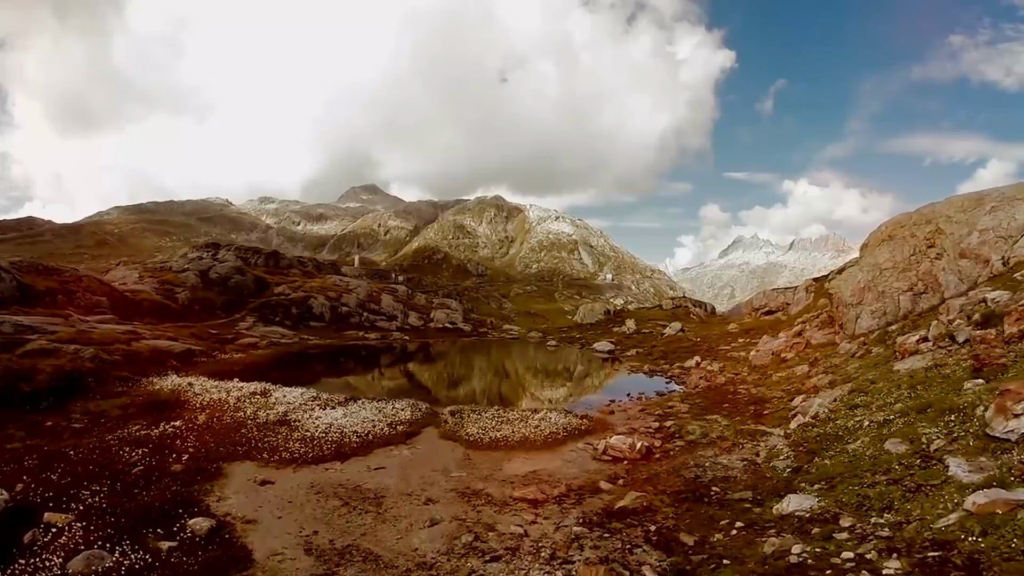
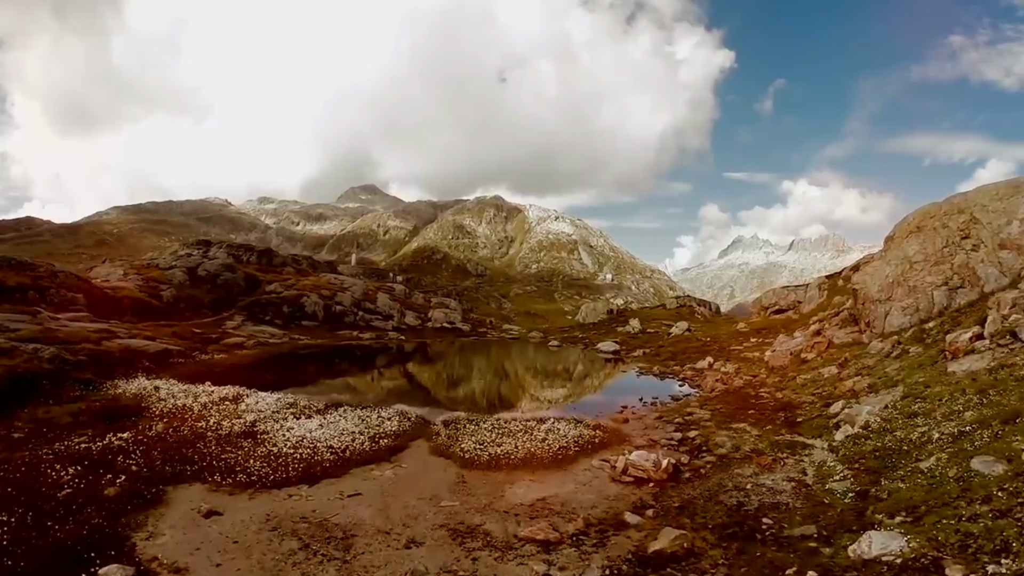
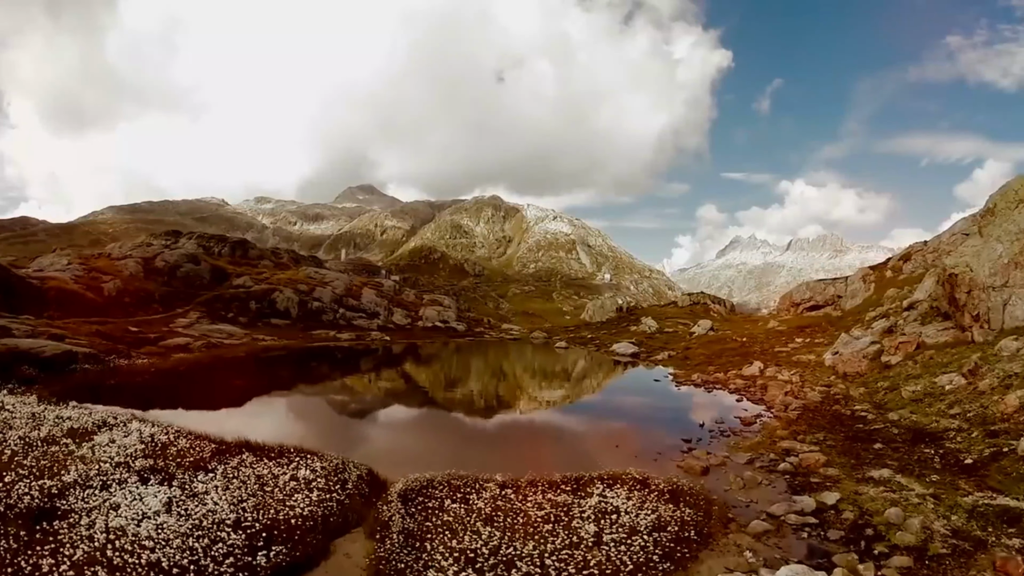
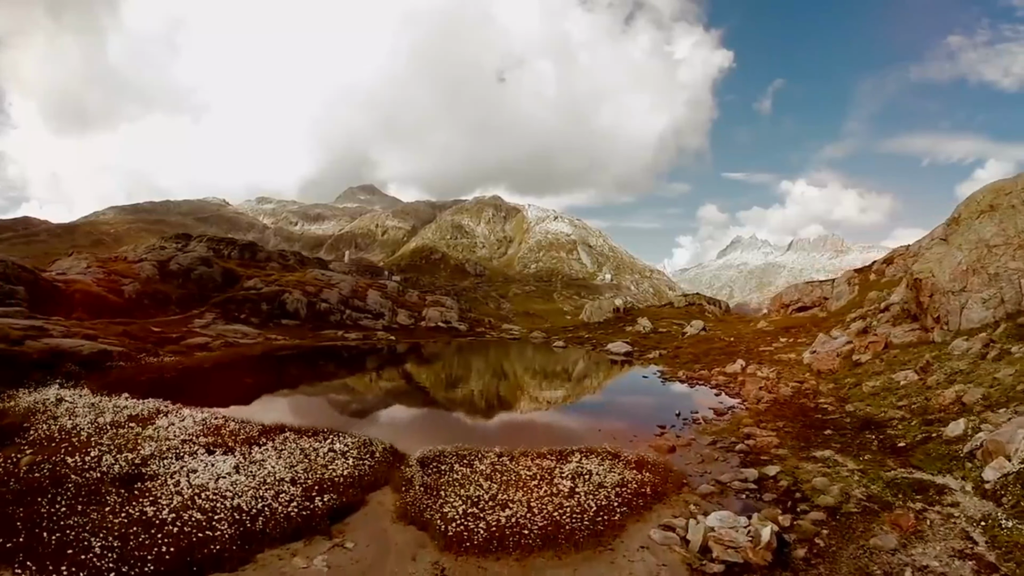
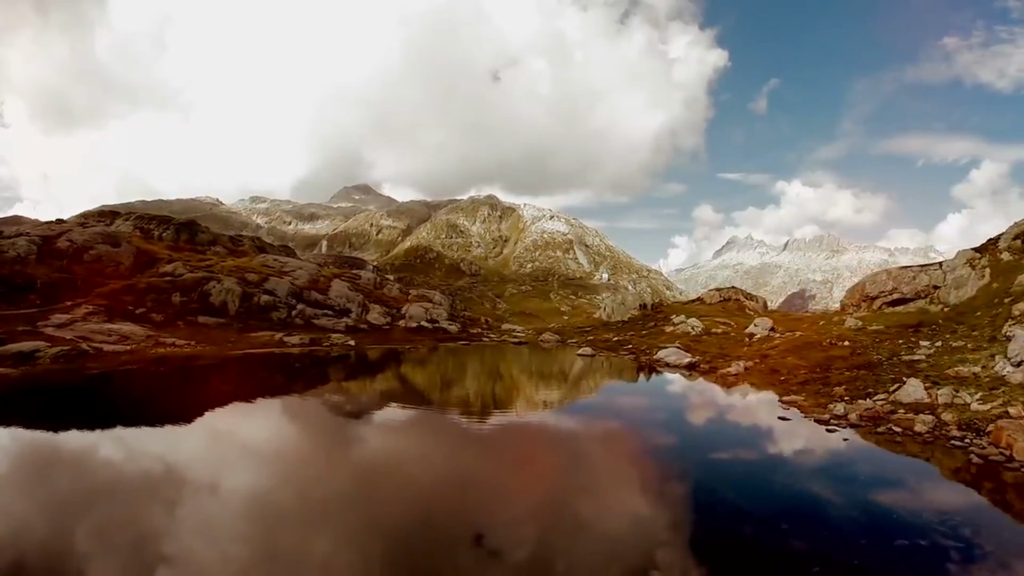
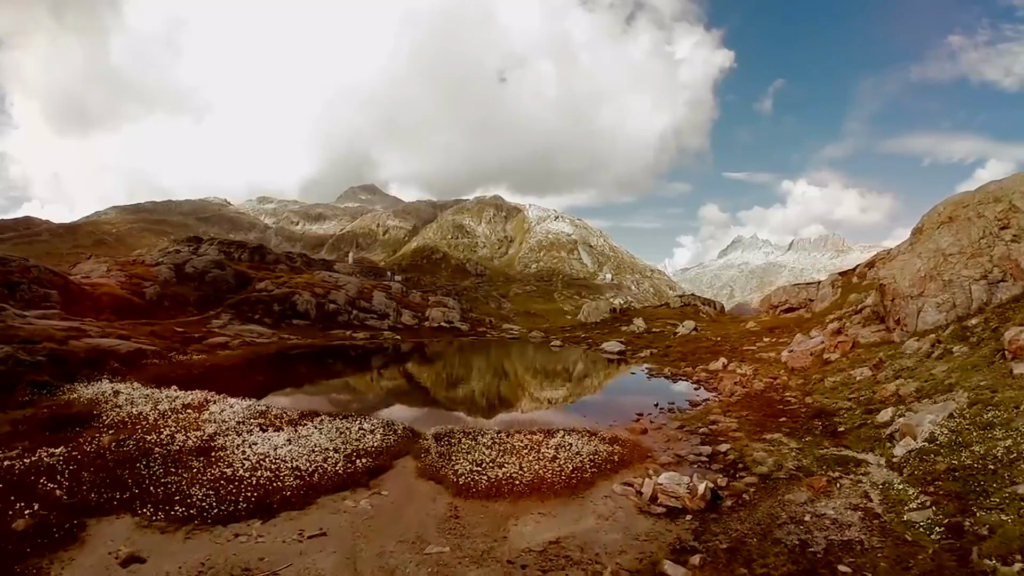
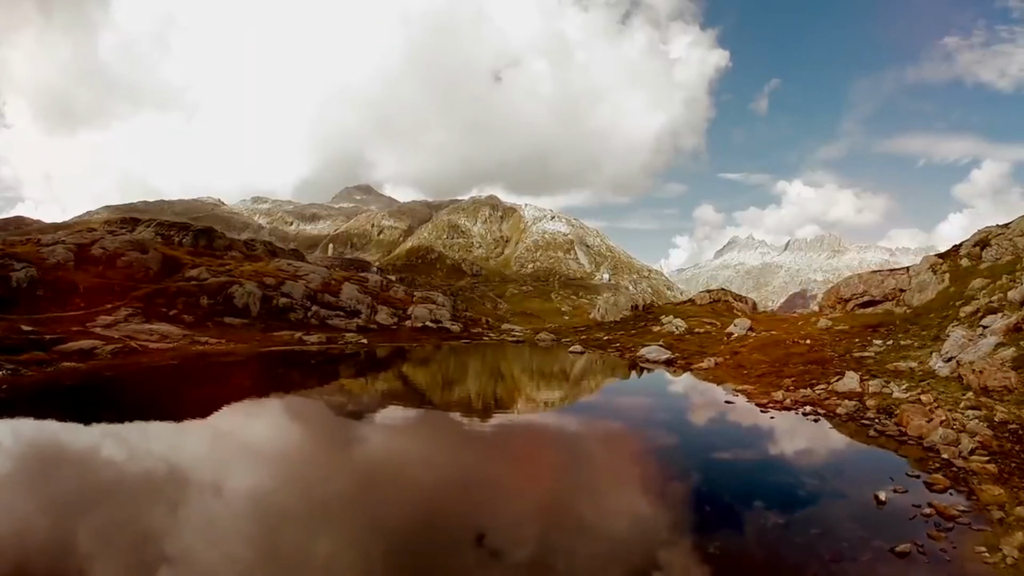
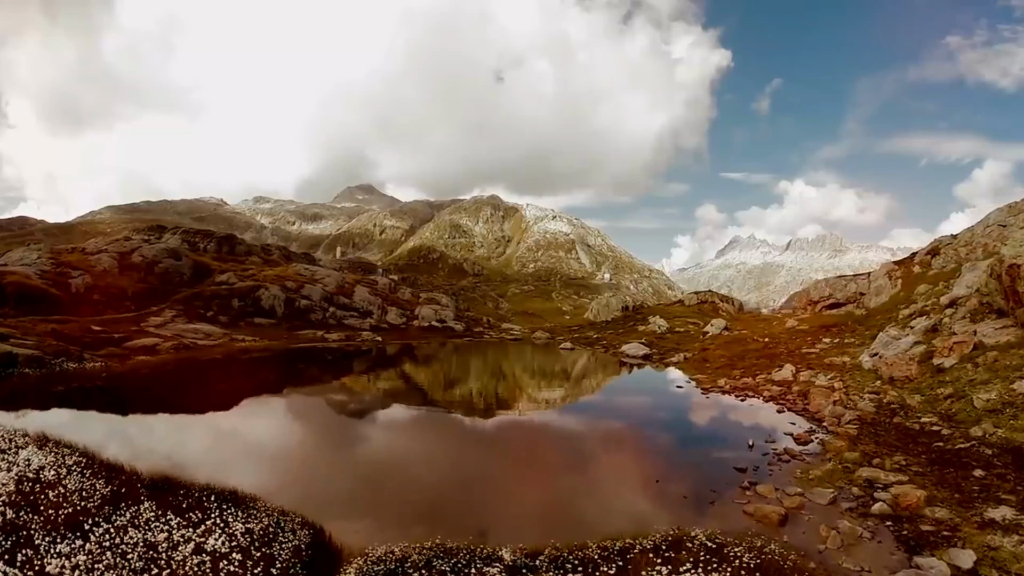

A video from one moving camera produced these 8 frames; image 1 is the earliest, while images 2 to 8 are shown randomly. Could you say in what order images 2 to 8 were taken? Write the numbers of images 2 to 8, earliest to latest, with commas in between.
2, 6, 4, 3, 8, 7, 5
